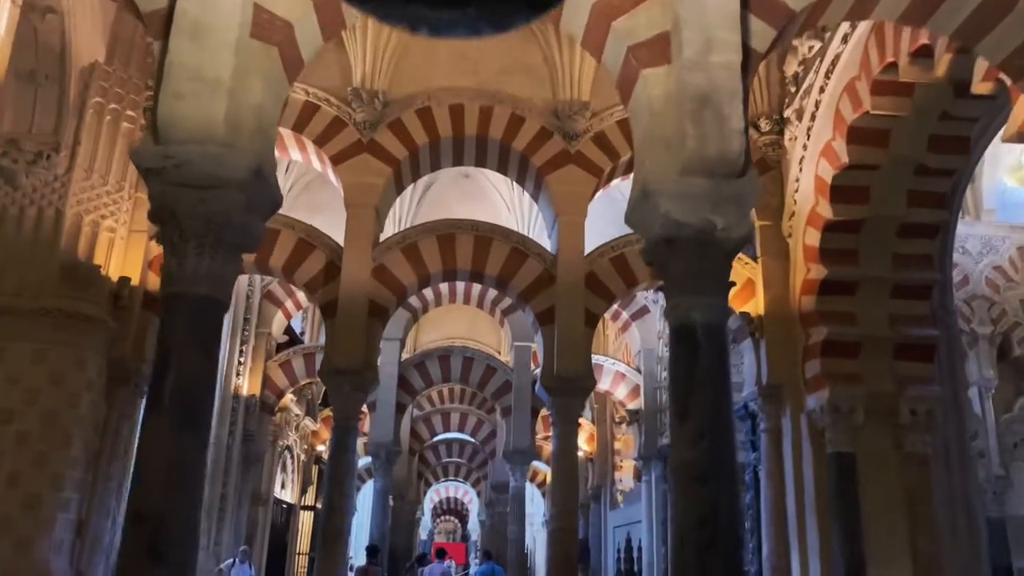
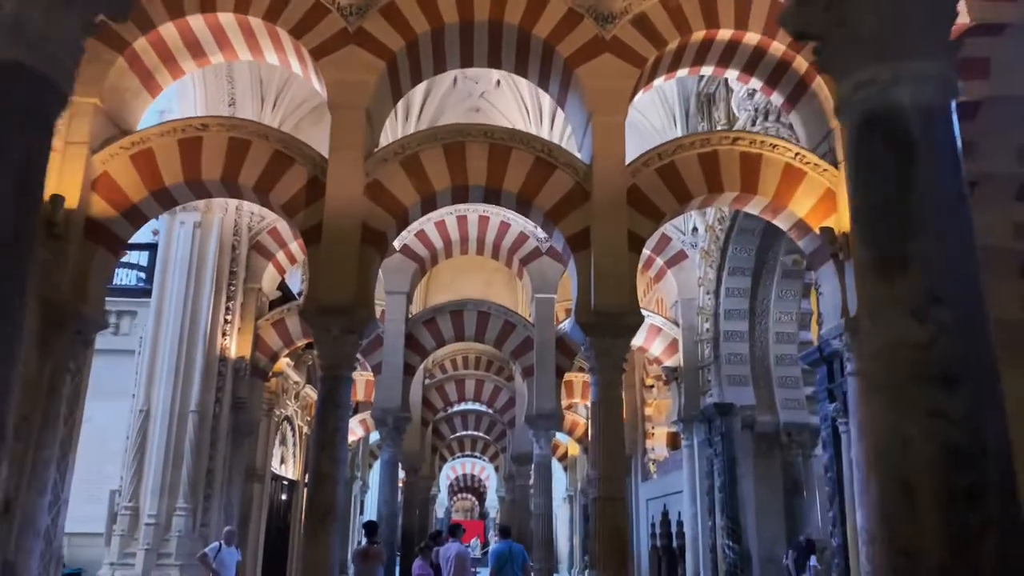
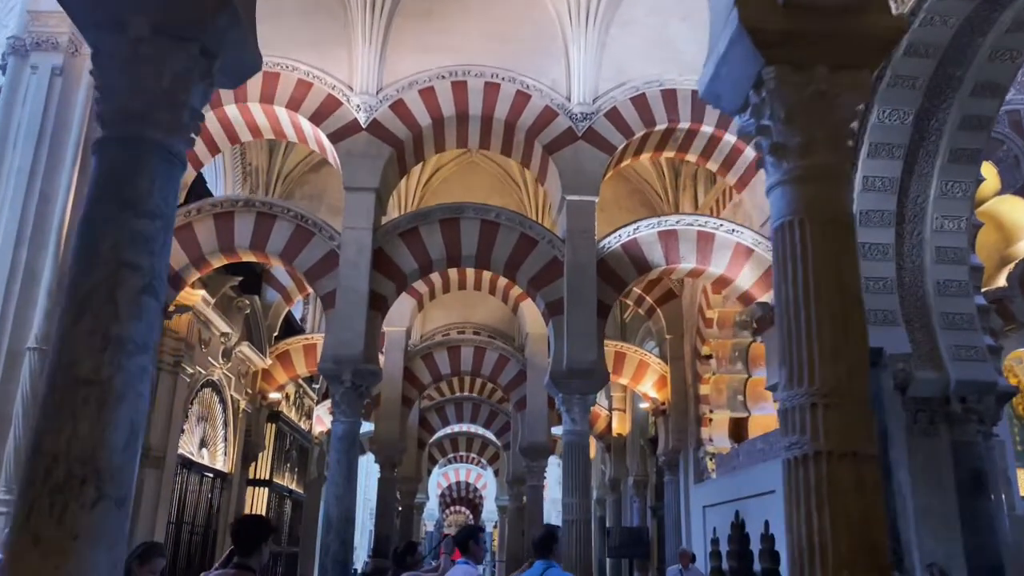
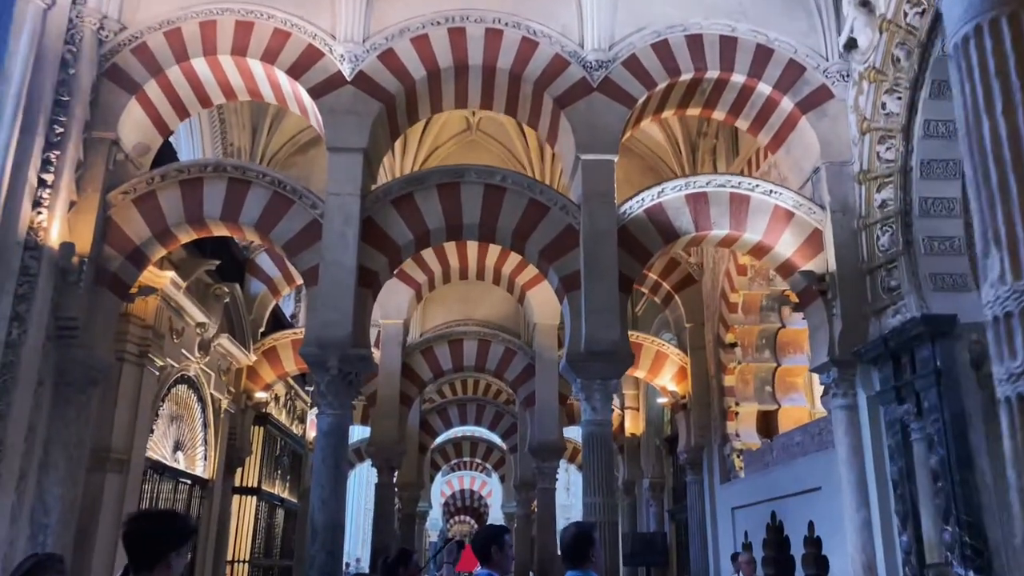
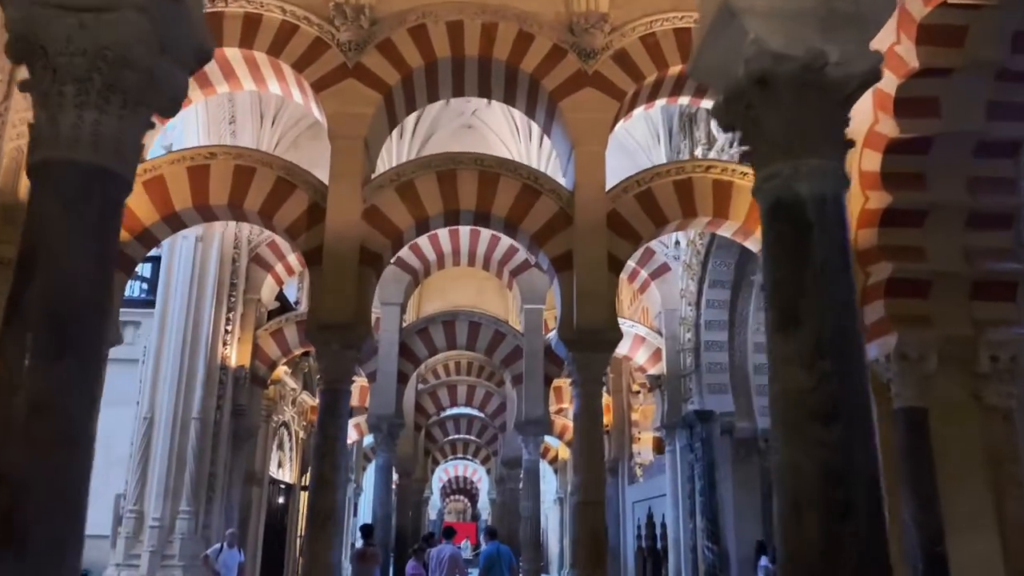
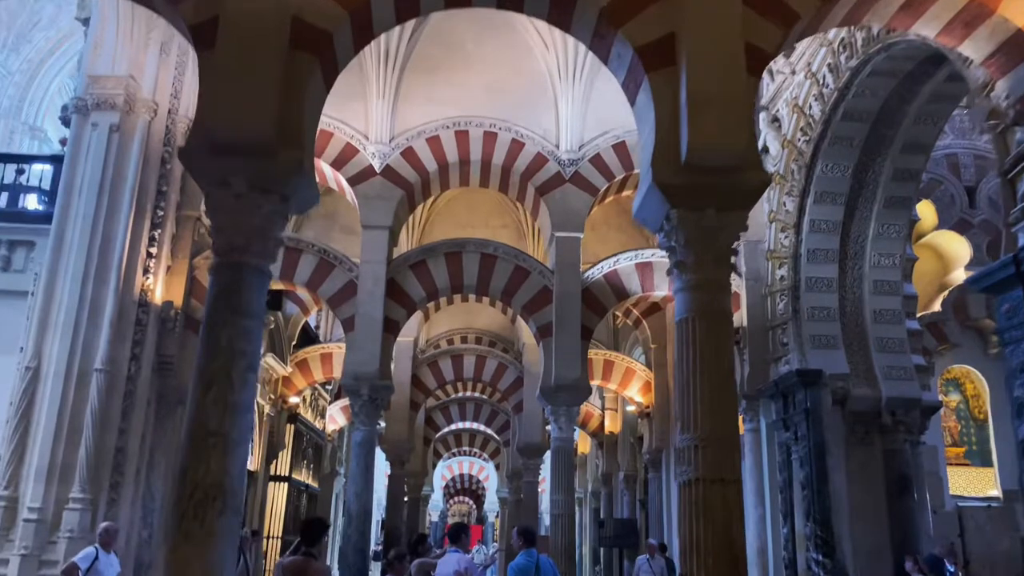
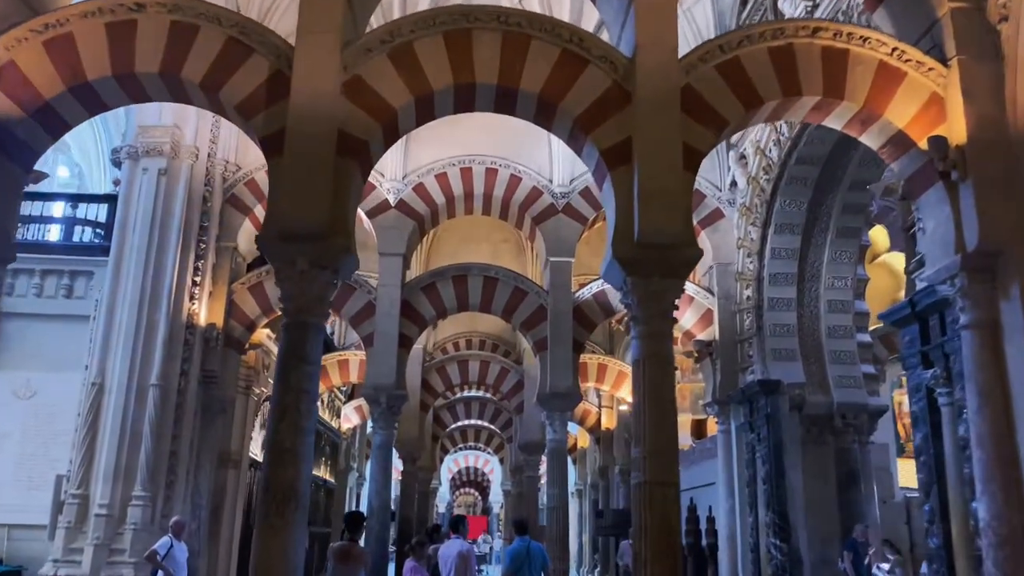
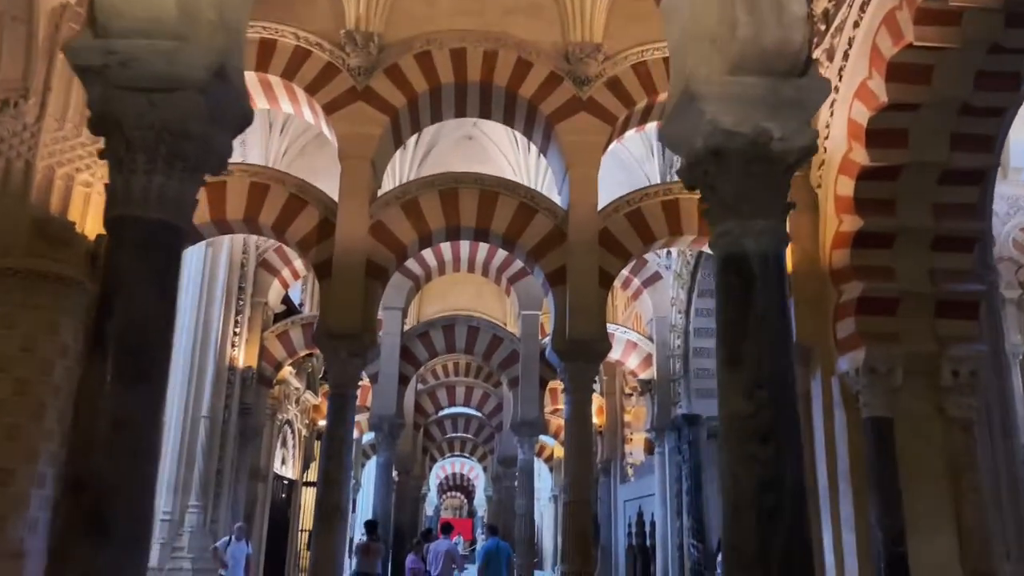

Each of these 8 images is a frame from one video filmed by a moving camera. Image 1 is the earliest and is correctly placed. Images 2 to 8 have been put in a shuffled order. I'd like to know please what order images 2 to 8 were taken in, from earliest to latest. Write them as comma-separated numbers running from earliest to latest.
8, 5, 2, 7, 6, 3, 4
